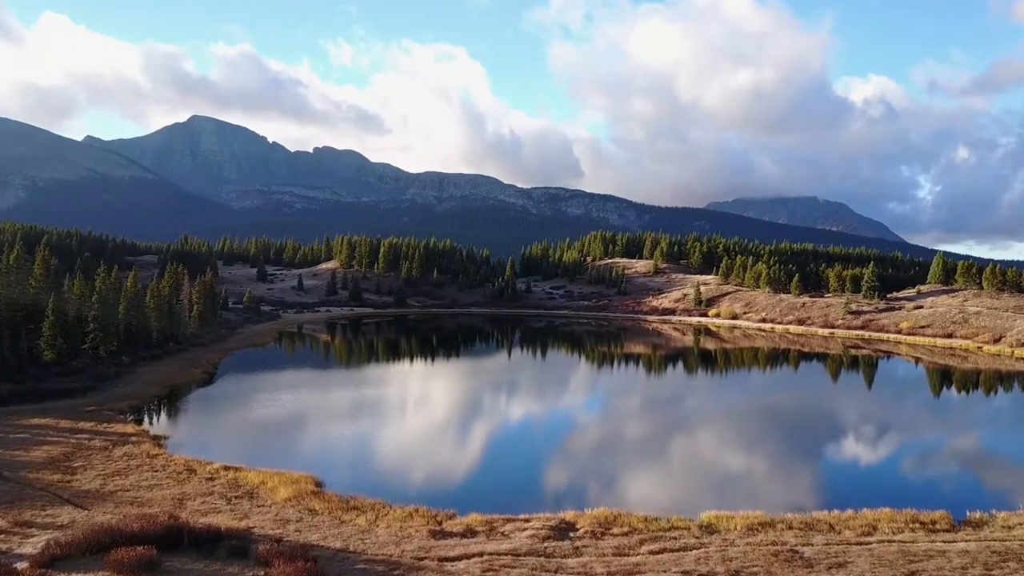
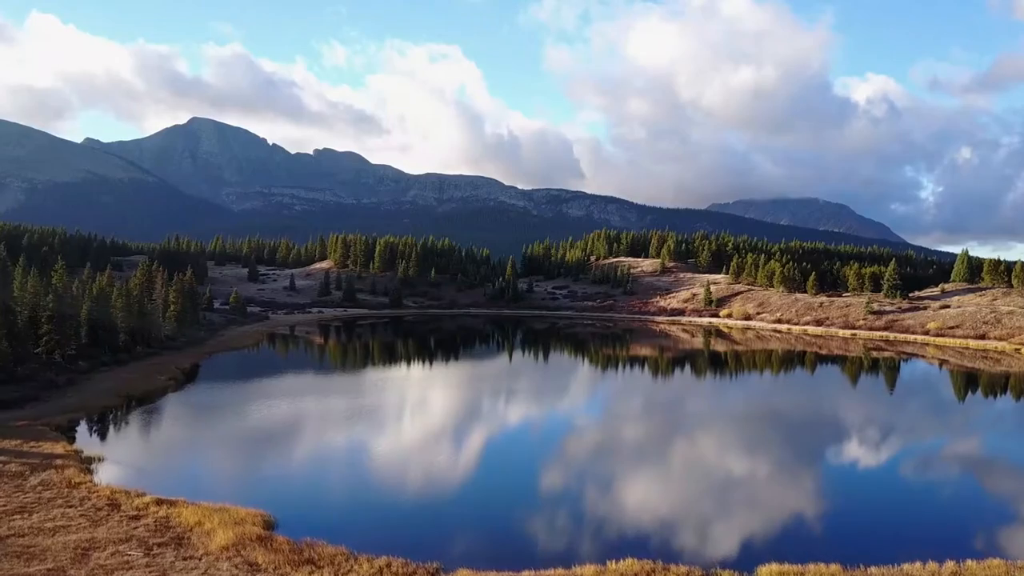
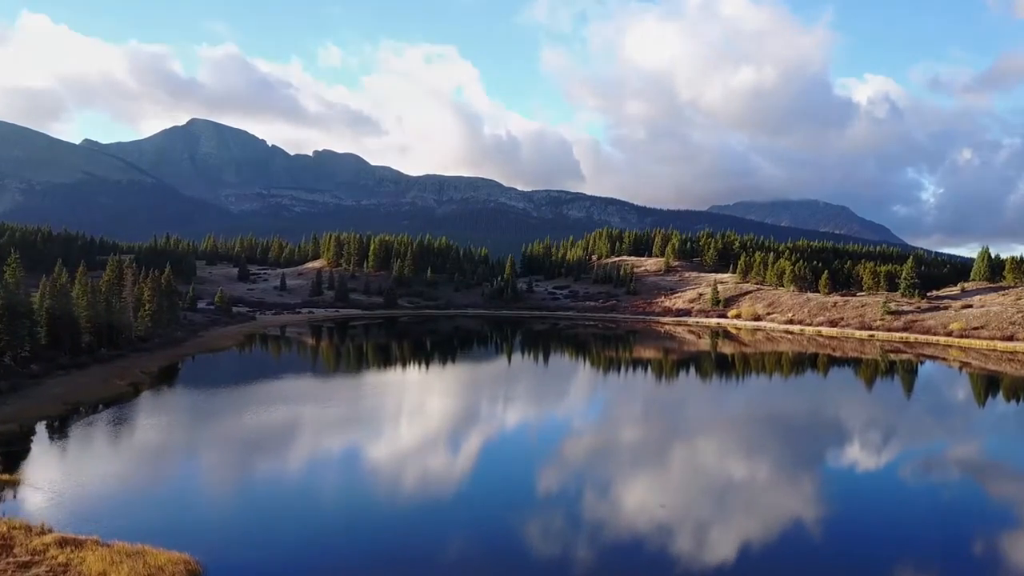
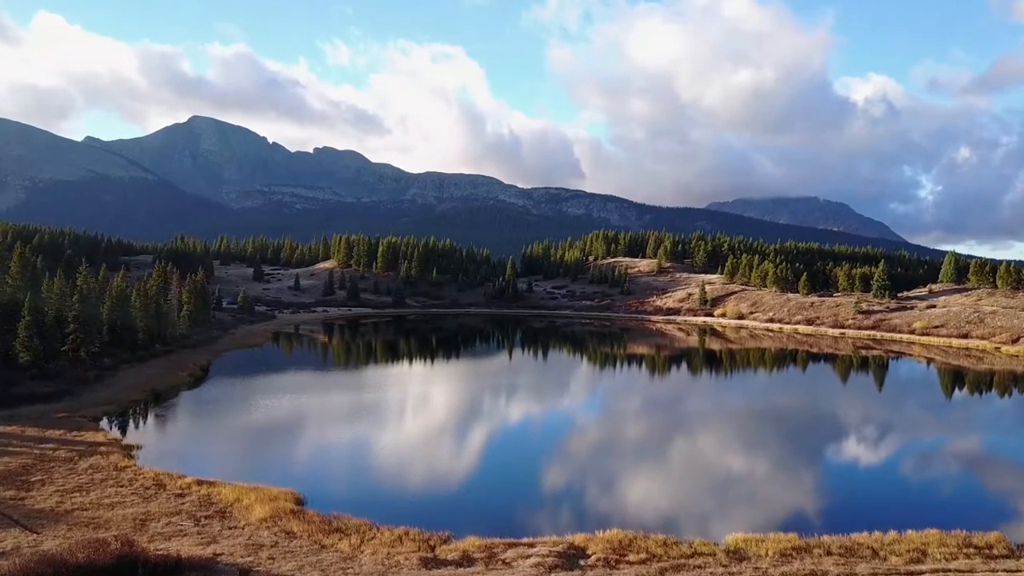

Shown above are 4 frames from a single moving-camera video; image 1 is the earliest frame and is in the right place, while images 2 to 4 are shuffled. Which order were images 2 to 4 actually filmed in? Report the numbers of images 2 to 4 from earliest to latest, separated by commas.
4, 2, 3
